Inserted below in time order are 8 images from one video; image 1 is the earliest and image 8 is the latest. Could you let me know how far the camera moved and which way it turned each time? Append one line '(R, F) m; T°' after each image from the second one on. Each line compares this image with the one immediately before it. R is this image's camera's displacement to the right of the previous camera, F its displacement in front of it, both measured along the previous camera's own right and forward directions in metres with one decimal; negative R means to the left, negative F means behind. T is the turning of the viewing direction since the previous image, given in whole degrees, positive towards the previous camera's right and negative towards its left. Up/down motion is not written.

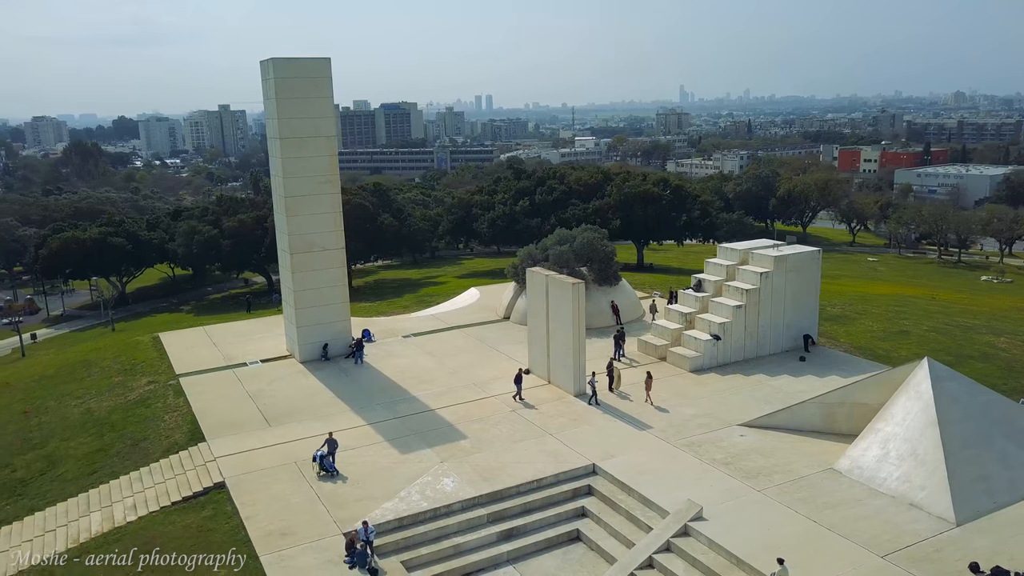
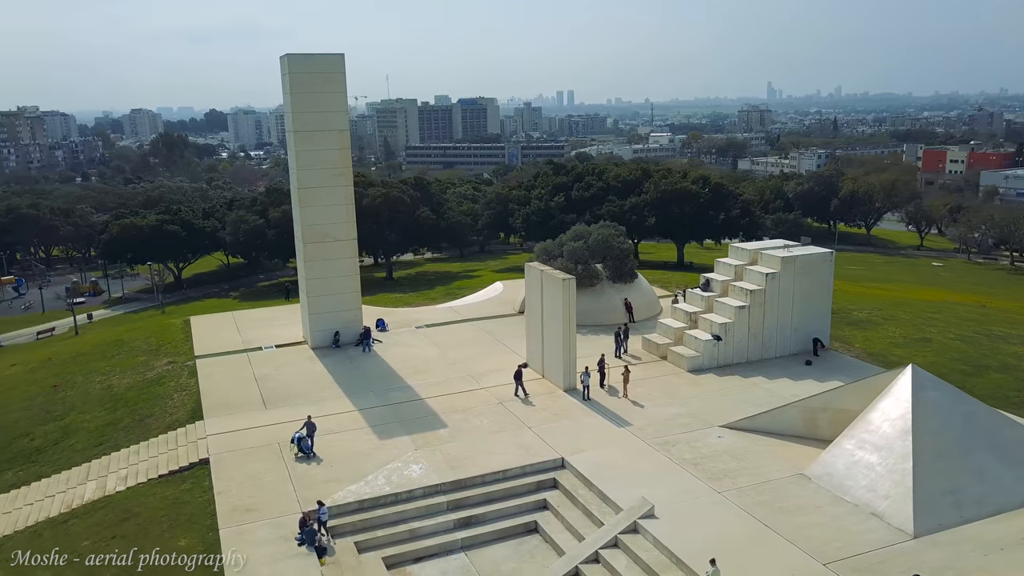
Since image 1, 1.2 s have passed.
(+2.0, -0.1) m; -5°
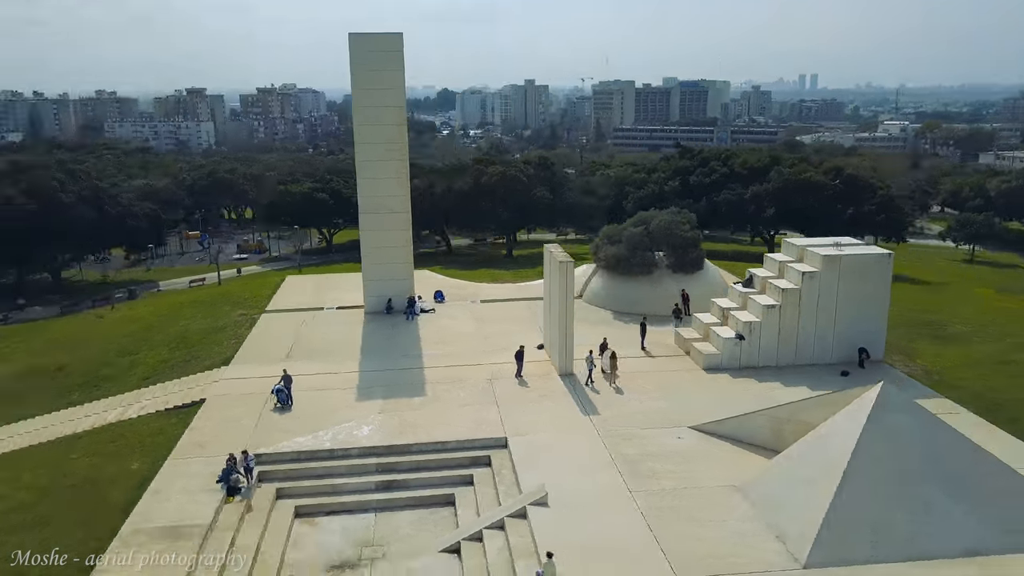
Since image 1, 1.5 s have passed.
(+5.0, +0.6) m; -15°
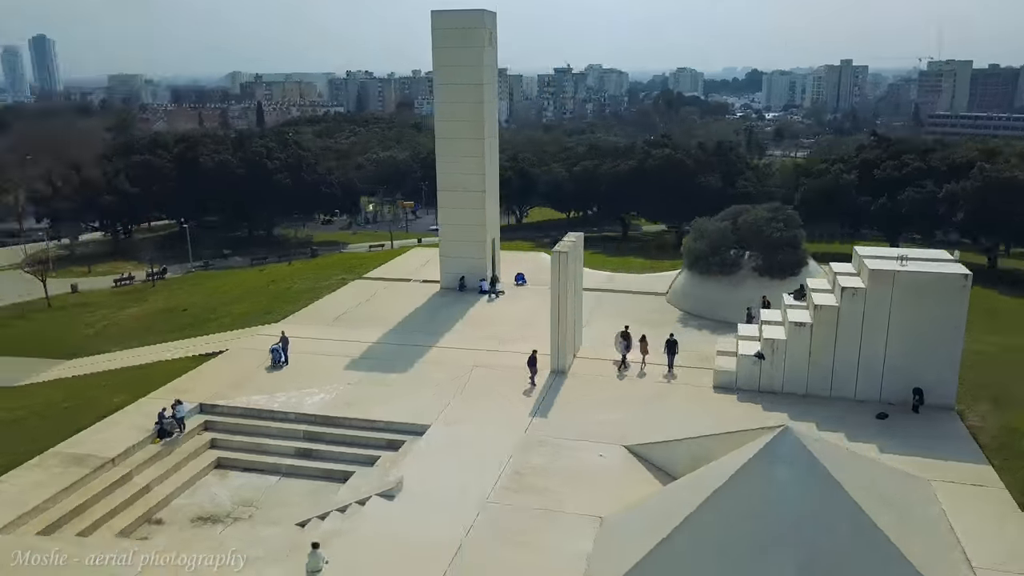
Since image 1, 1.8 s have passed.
(+6.5, +2.0) m; -21°
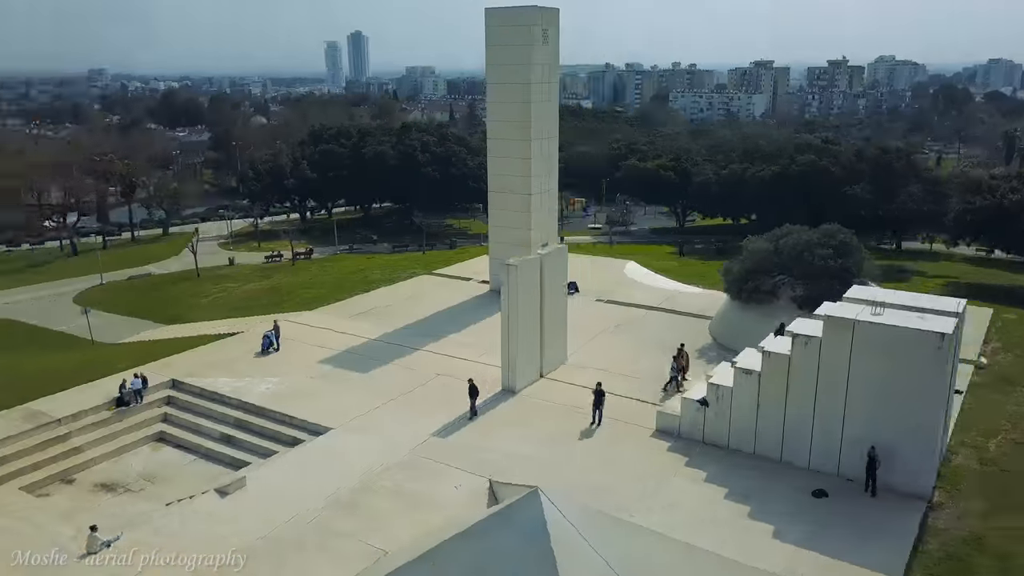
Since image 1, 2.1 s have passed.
(+6.3, +1.8) m; -18°
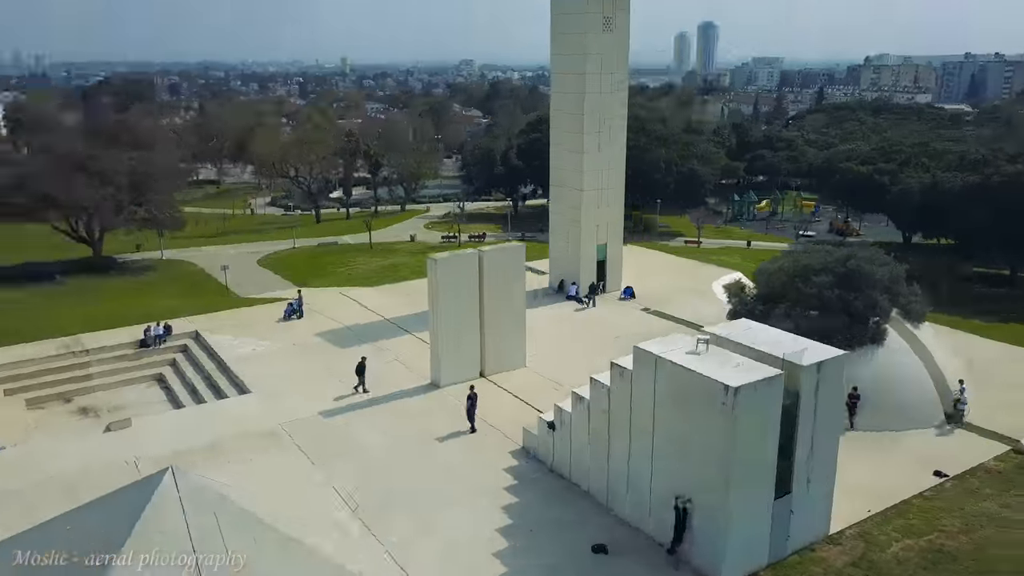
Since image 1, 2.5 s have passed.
(+7.8, +2.1) m; -23°
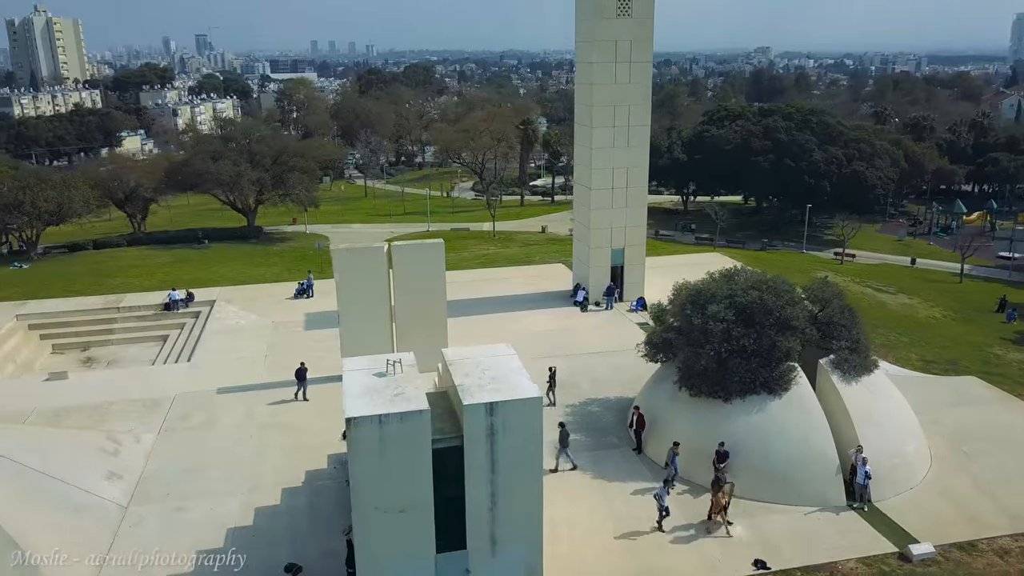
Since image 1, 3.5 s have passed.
(+7.0, +2.1) m; -19°
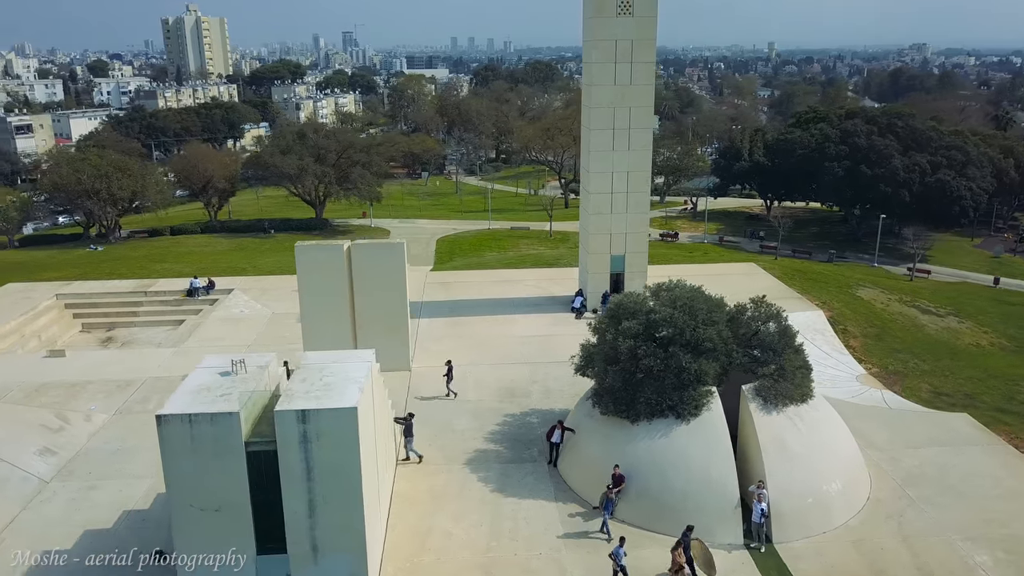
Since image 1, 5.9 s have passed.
(+3.3, +0.5) m; -9°
